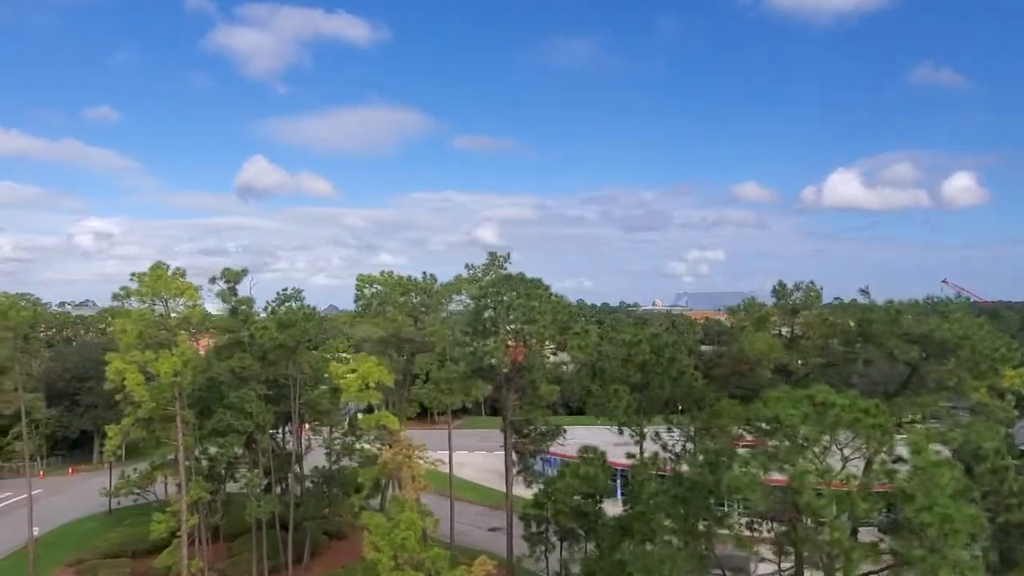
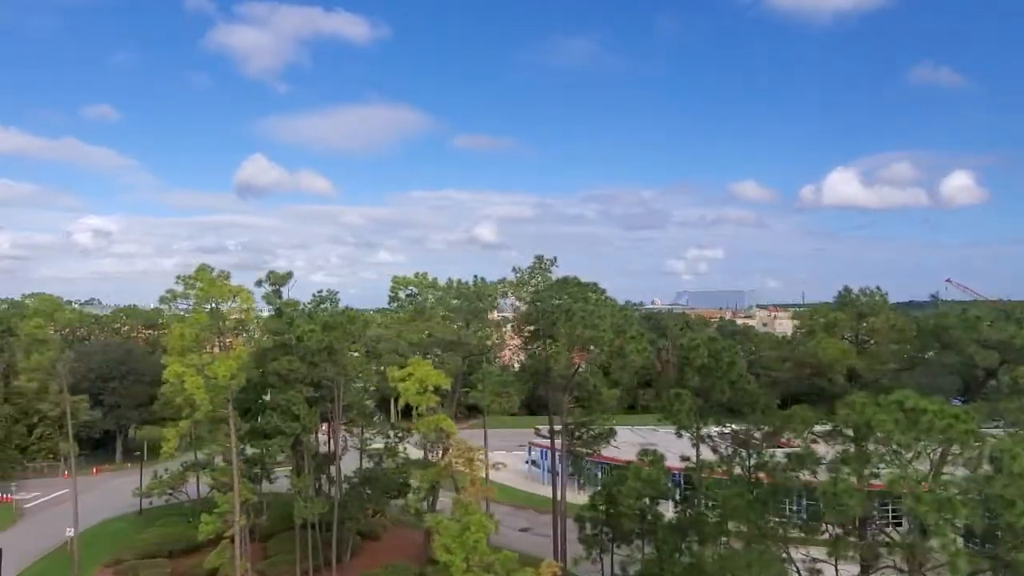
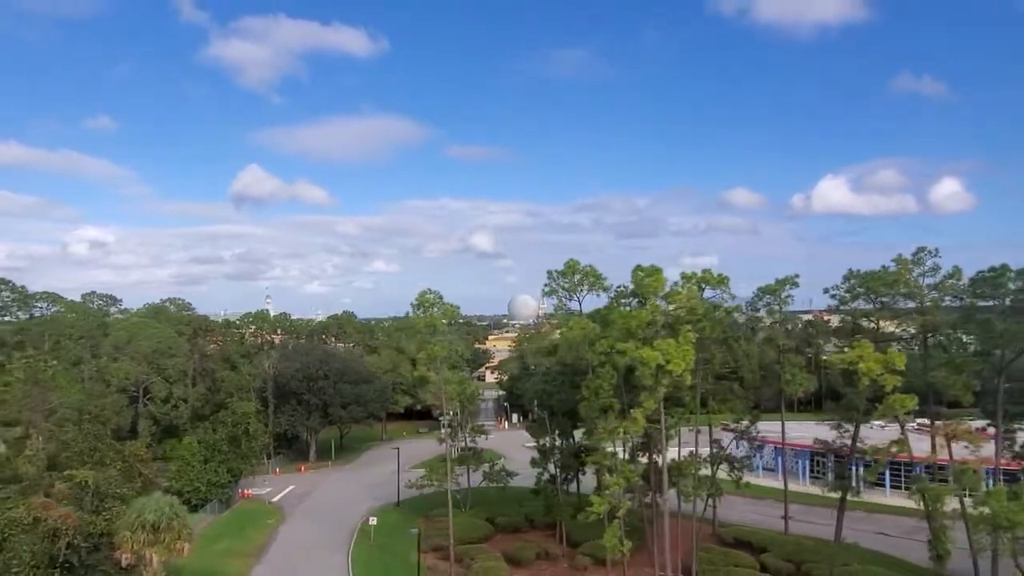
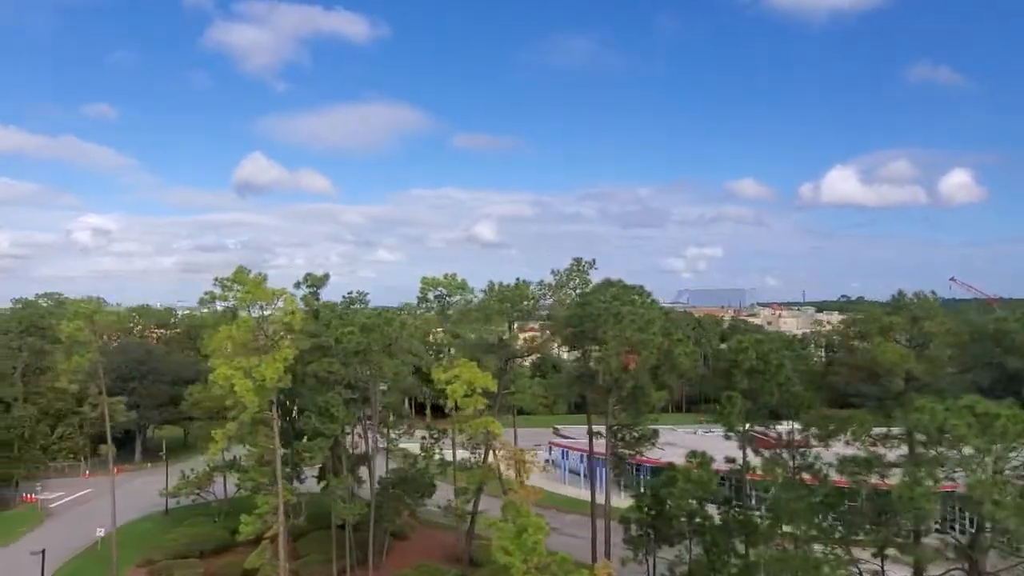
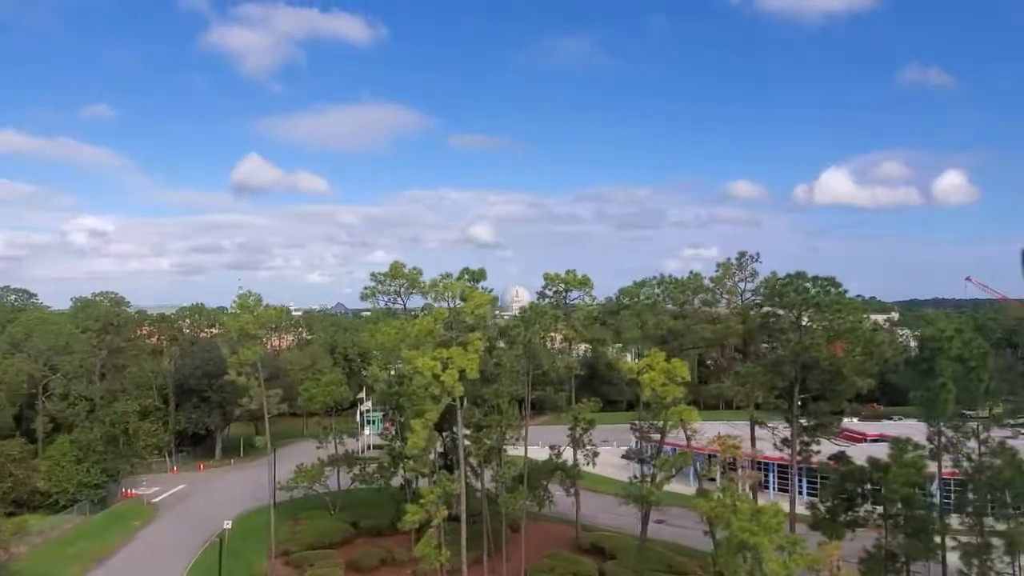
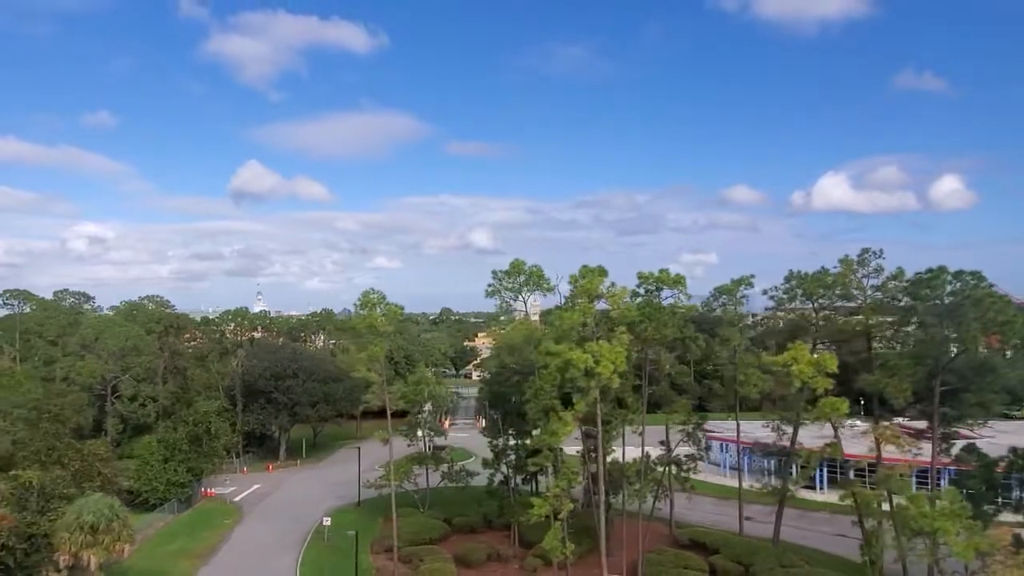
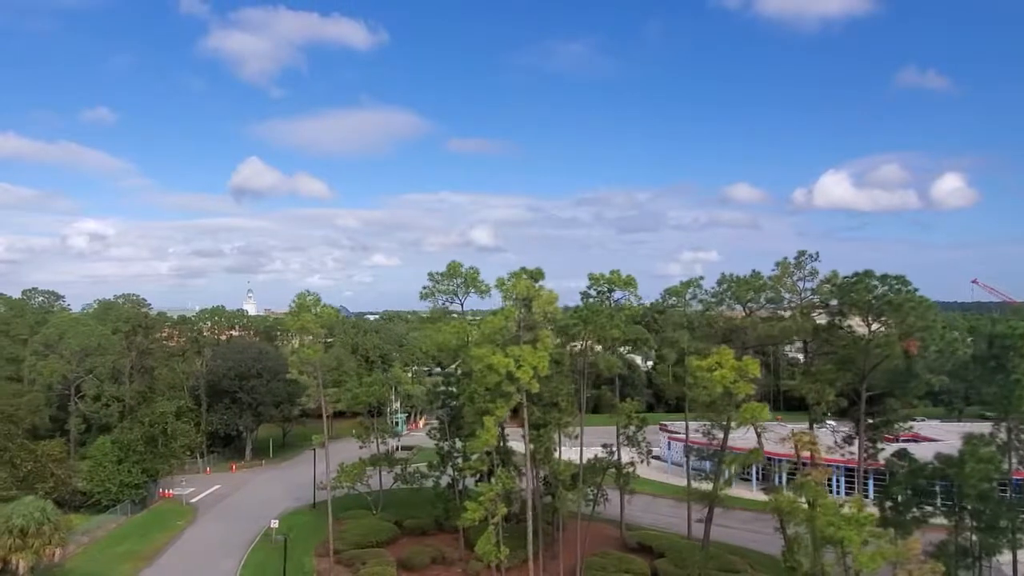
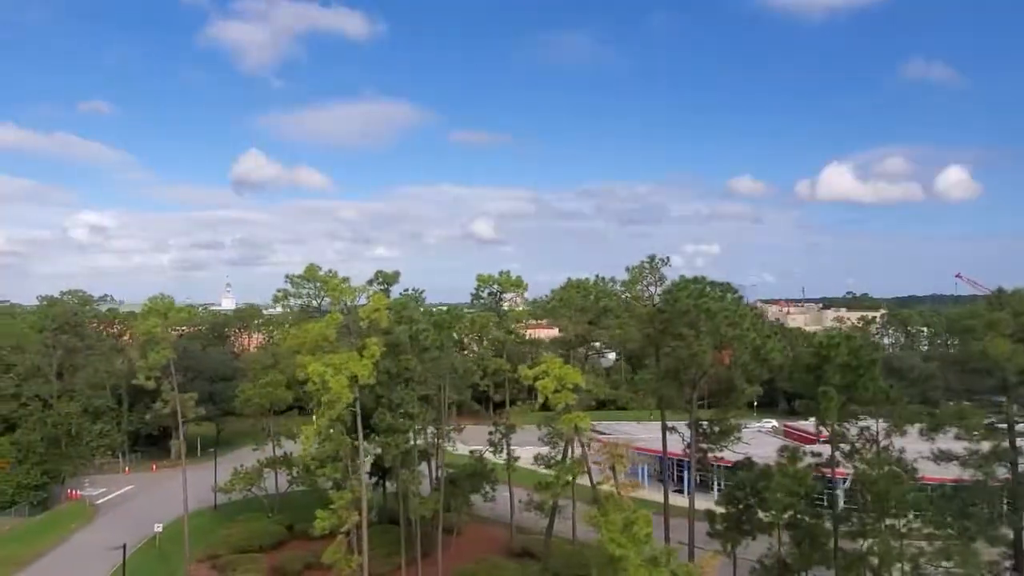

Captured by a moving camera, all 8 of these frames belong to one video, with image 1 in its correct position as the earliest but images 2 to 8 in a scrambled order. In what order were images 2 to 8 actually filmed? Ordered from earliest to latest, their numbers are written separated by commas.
2, 4, 8, 5, 7, 6, 3
